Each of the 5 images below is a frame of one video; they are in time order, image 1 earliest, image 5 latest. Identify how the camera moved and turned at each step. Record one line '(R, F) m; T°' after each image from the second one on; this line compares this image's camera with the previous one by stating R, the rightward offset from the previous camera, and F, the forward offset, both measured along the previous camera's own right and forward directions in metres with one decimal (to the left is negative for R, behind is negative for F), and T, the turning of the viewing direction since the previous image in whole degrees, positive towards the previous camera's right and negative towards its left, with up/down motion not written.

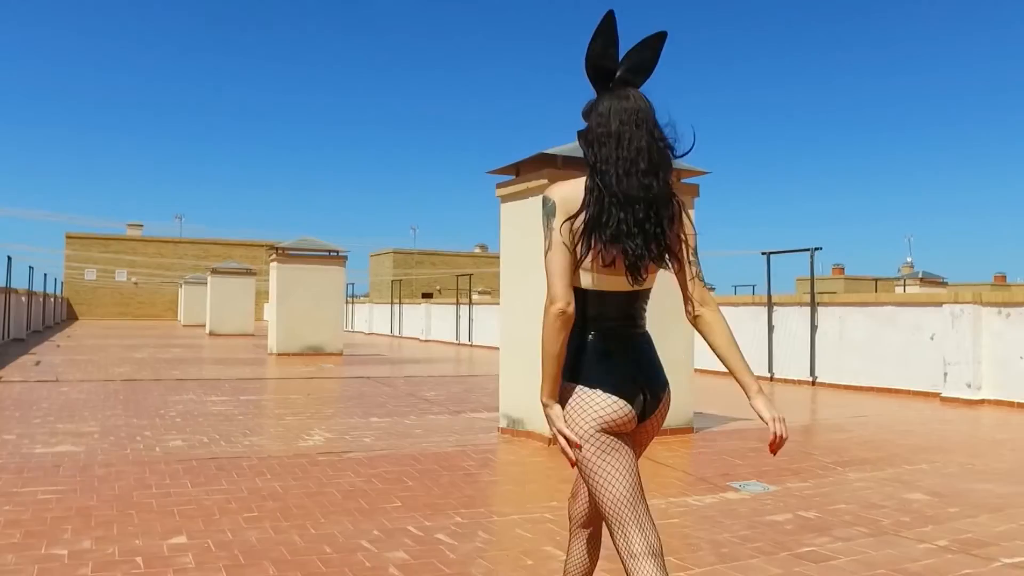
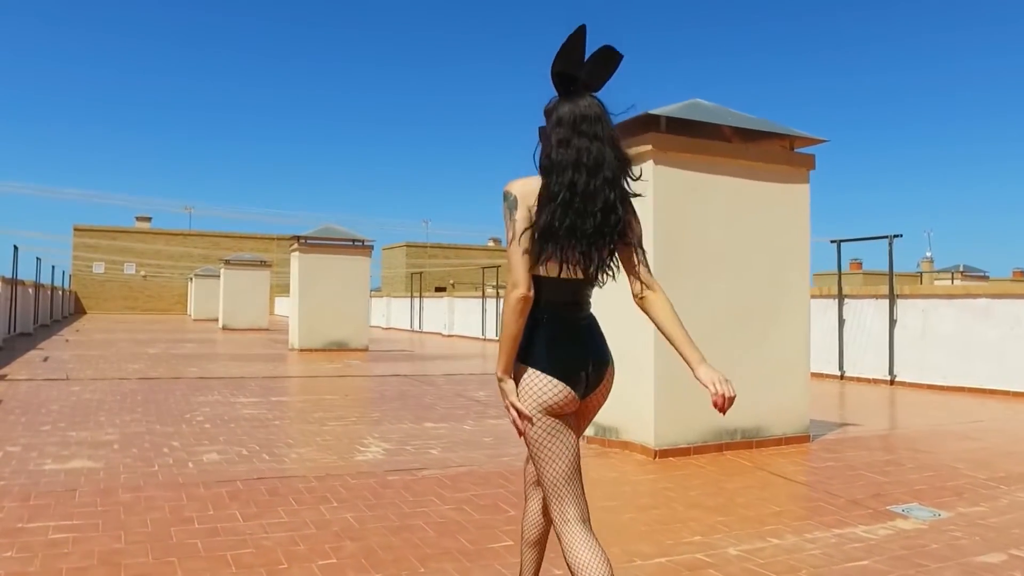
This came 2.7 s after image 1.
(-0.7, +1.1) m; 0°
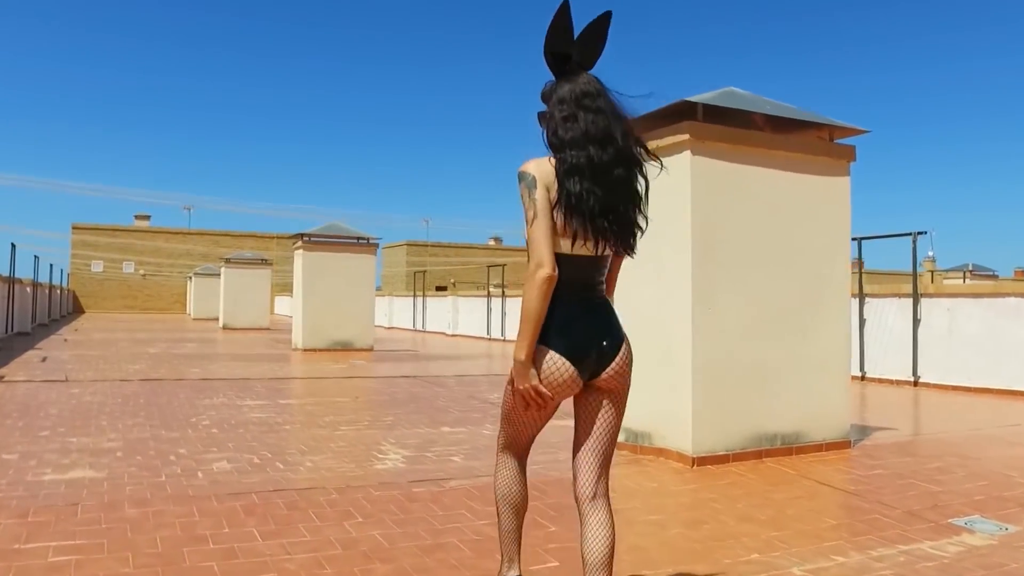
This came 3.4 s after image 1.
(-0.2, +0.4) m; 0°
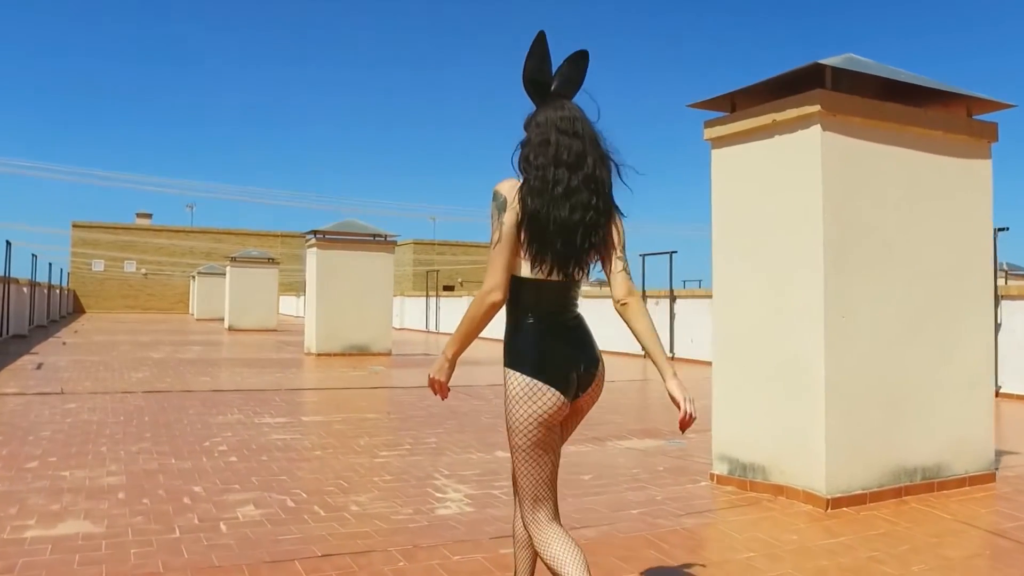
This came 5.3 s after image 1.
(-0.5, +1.1) m; 0°
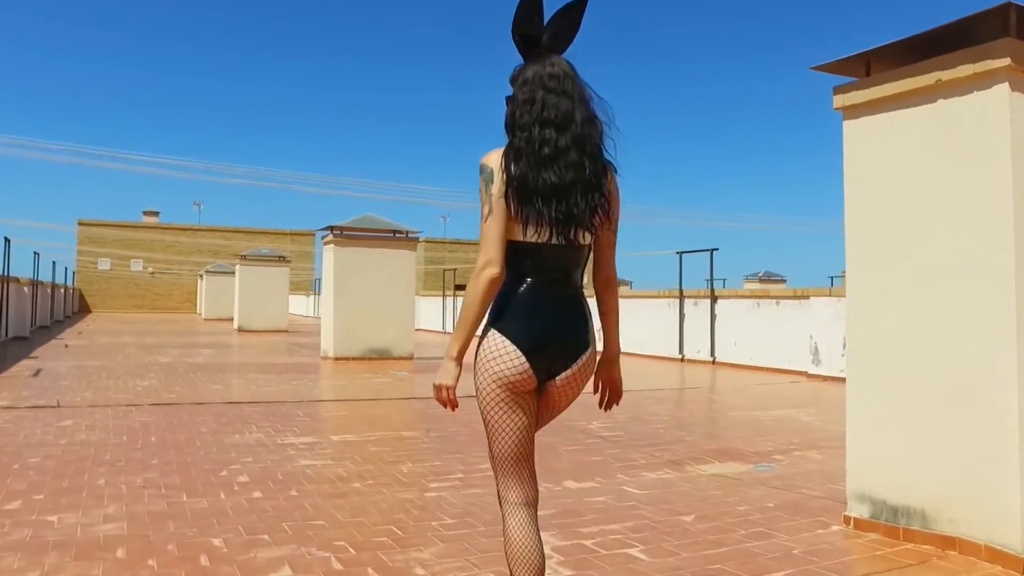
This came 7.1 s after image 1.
(-0.4, +1.0) m; 0°
